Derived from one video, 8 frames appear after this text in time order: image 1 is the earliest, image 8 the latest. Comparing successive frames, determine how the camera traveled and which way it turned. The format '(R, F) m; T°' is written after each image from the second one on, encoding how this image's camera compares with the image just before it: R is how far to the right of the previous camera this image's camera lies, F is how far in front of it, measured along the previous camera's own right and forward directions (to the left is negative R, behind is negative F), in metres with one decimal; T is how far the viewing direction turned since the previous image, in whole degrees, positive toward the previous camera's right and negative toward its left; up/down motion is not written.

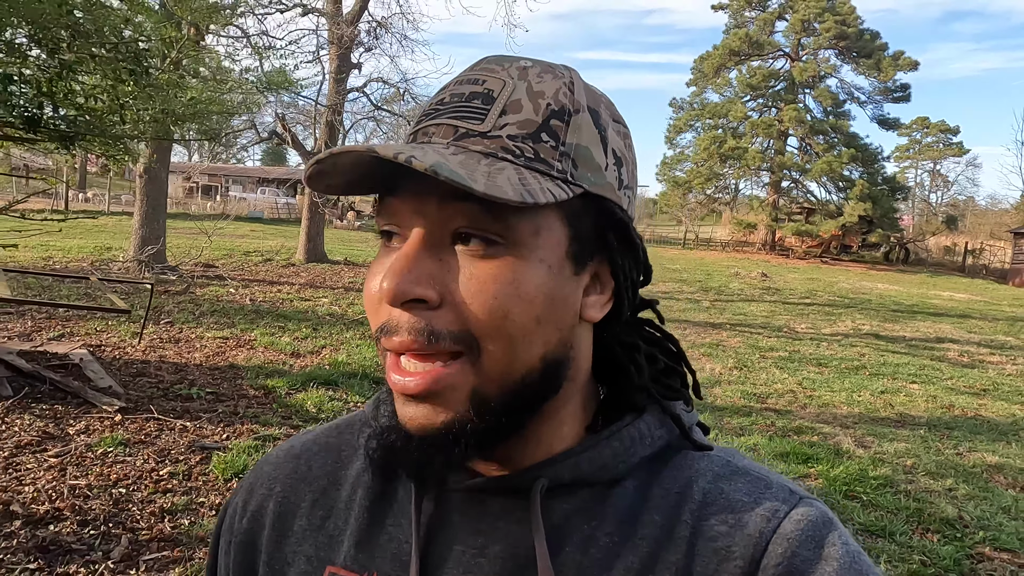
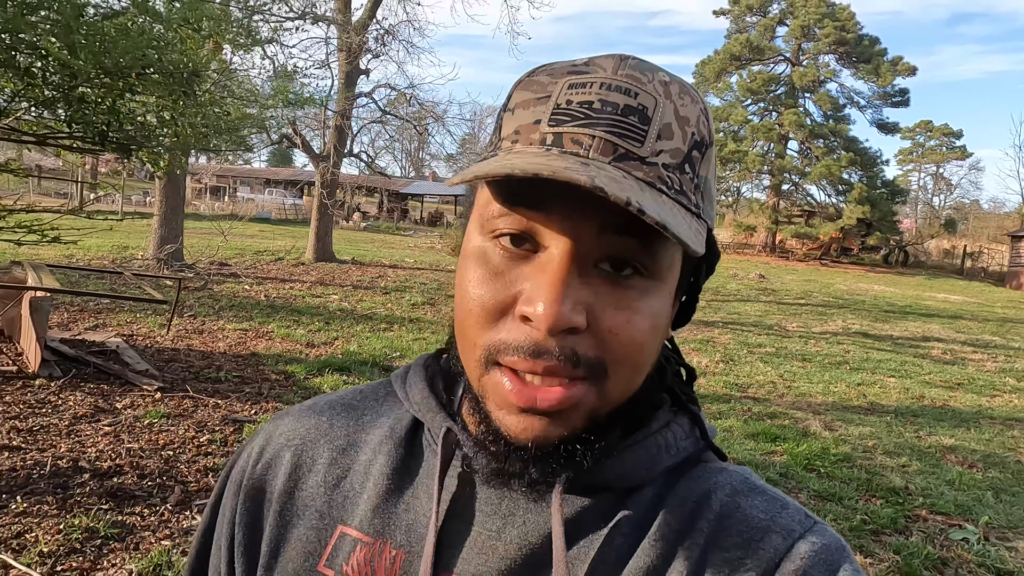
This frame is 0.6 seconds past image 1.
(+0.1, -0.5) m; 0°
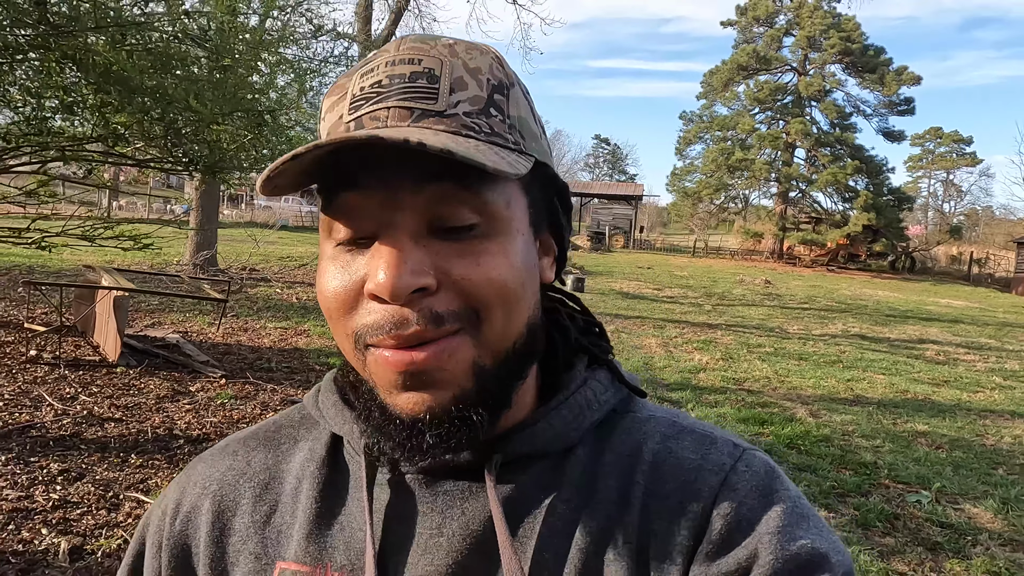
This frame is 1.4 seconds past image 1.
(-0.1, -0.7) m; -1°
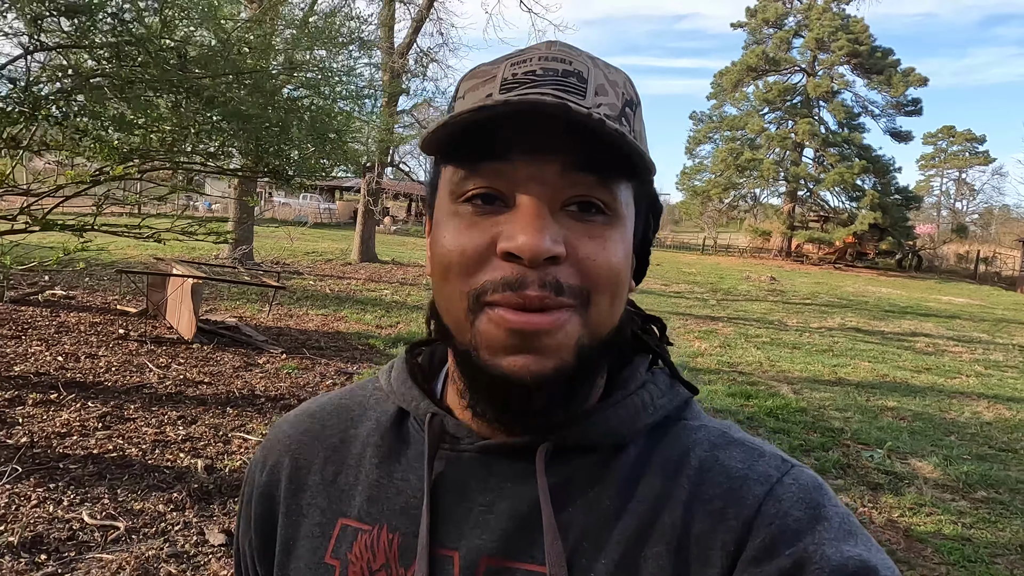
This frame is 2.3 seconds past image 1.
(-0.1, -0.9) m; -1°
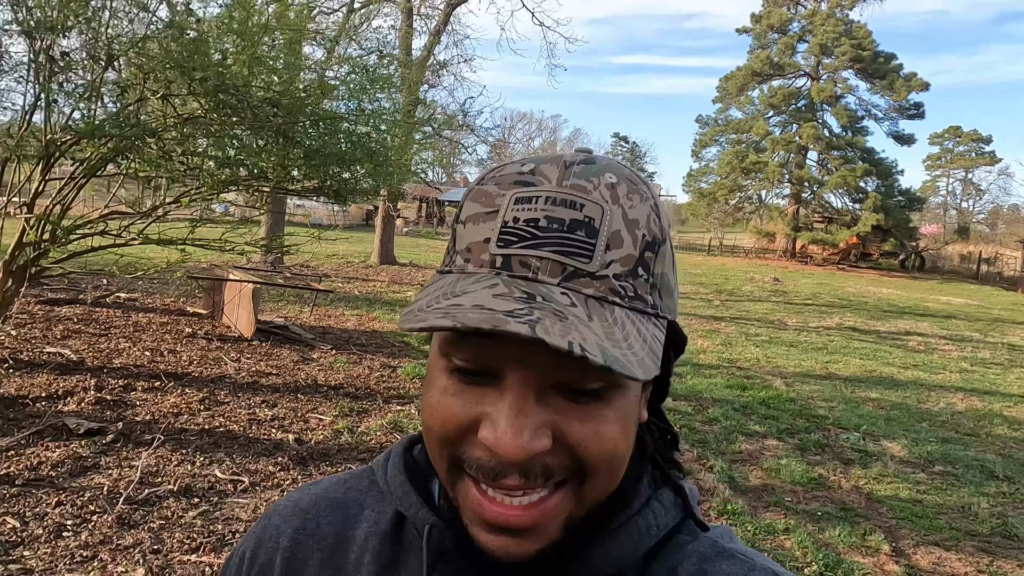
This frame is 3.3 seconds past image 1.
(-0.2, -0.9) m; -1°
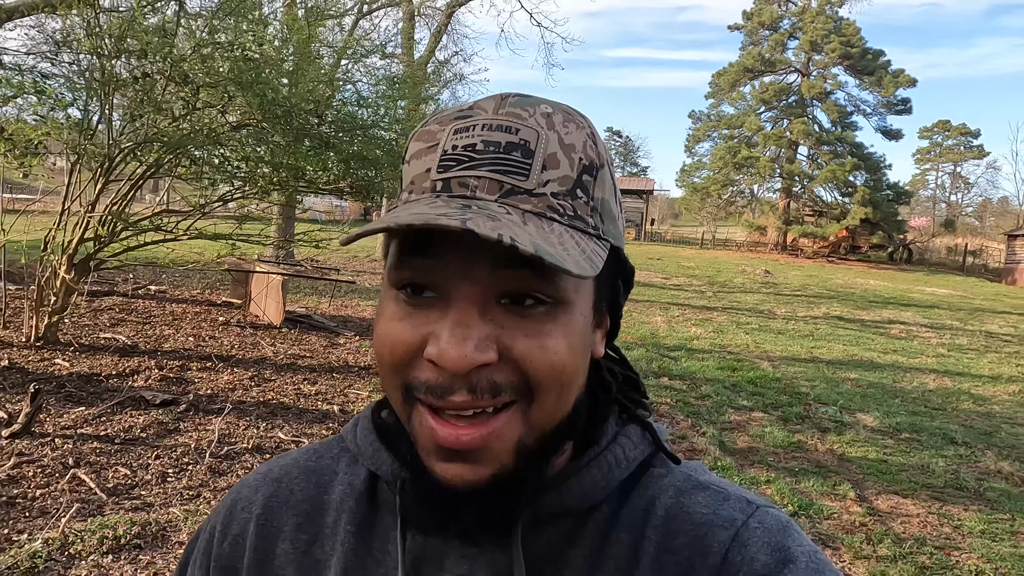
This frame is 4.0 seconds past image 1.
(-0.2, -0.7) m; +1°
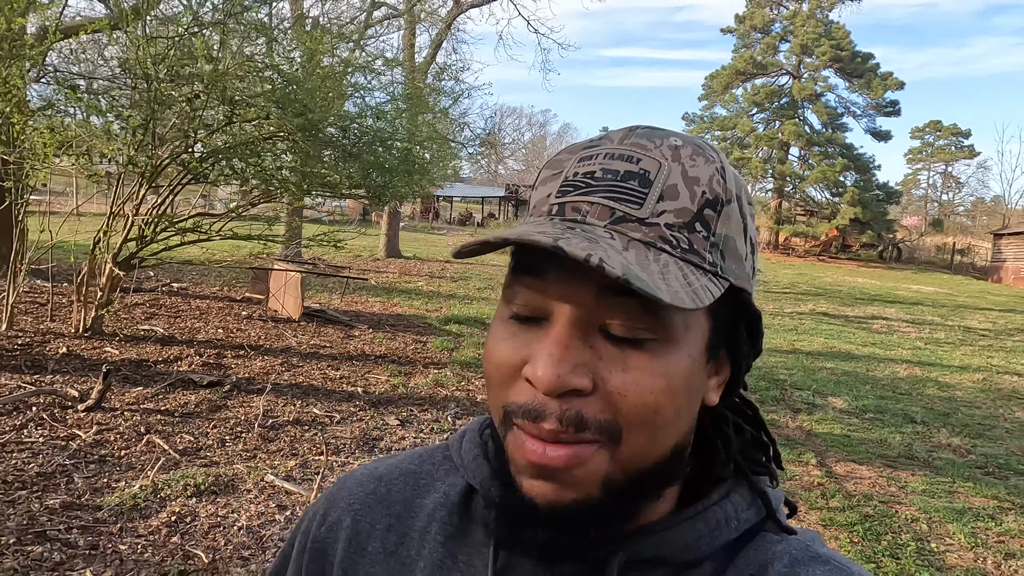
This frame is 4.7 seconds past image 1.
(-0.1, -0.7) m; 0°
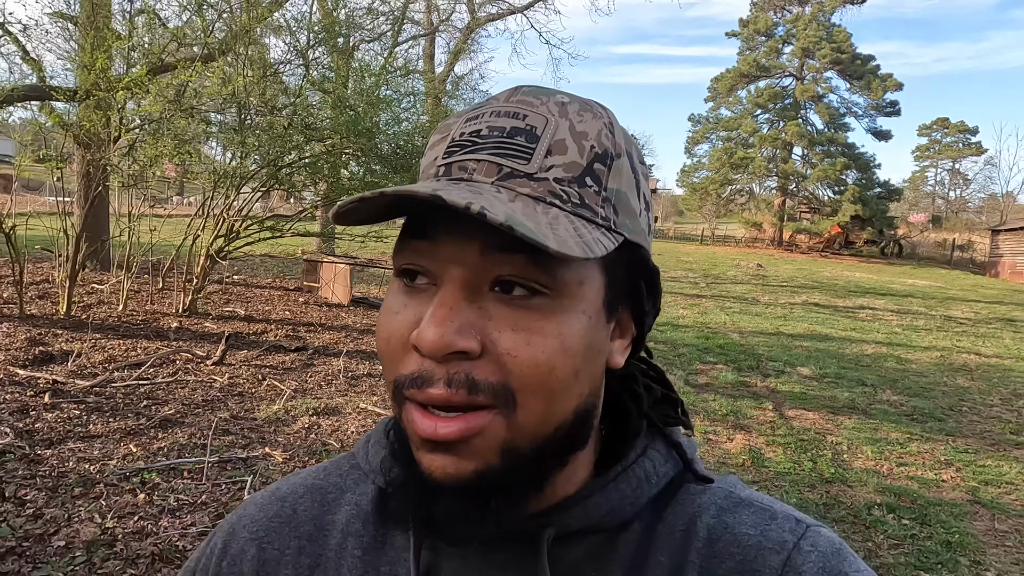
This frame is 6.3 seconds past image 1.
(-0.1, -1.5) m; -1°
